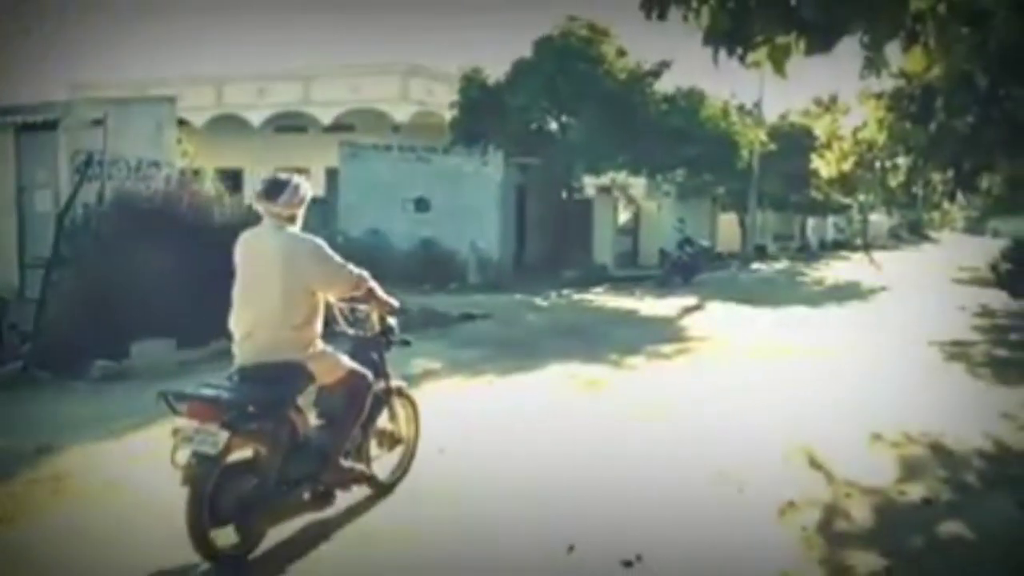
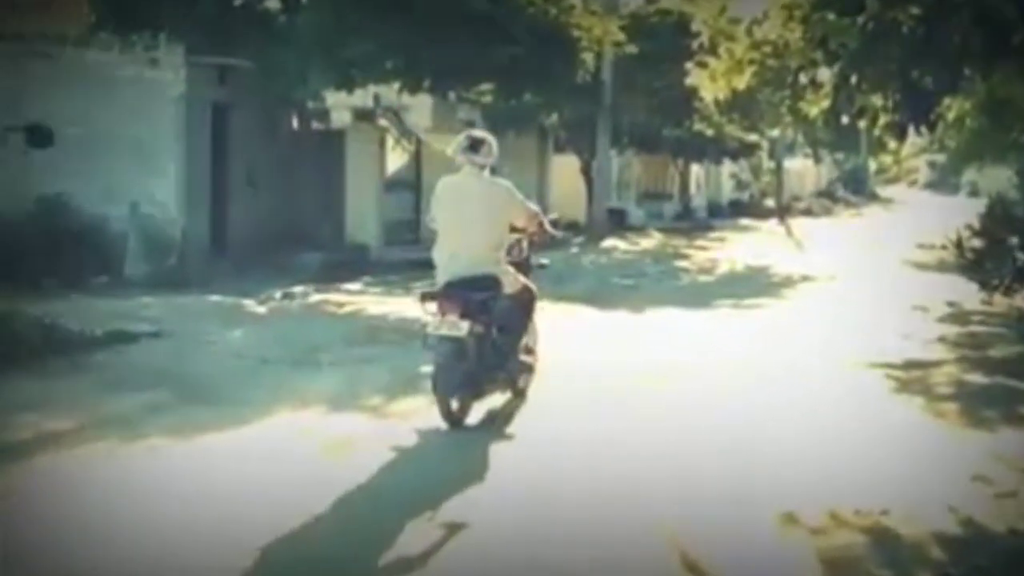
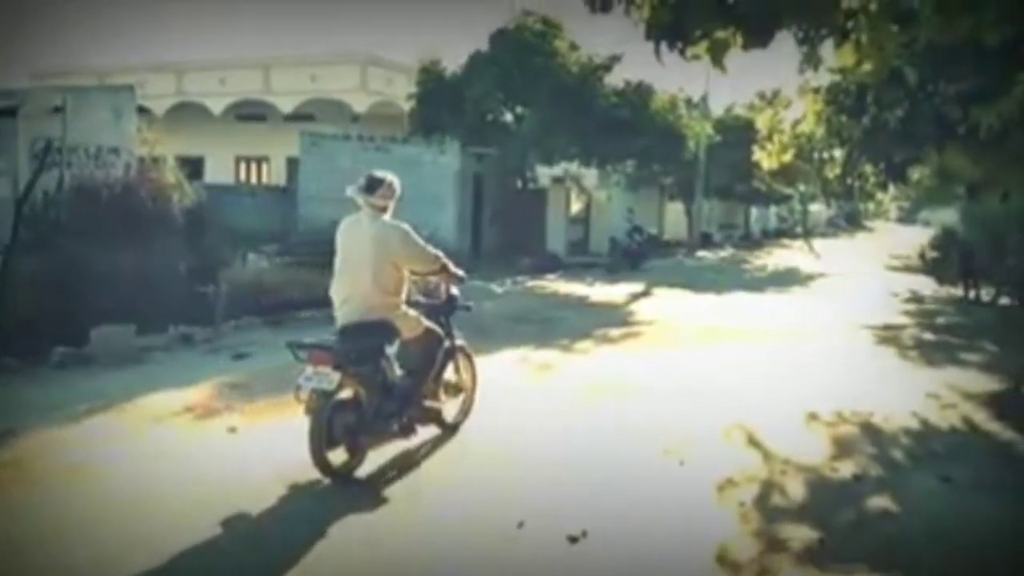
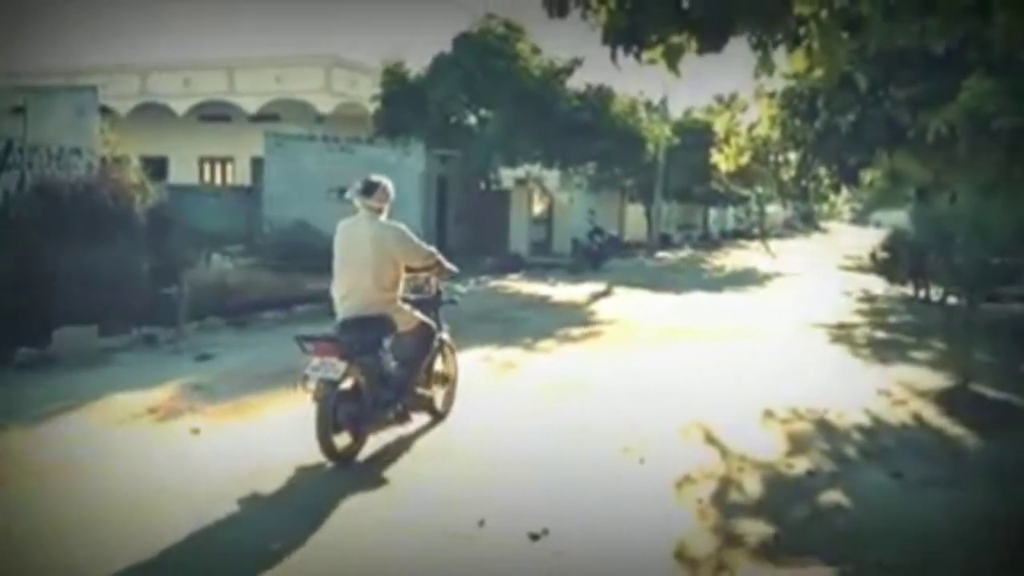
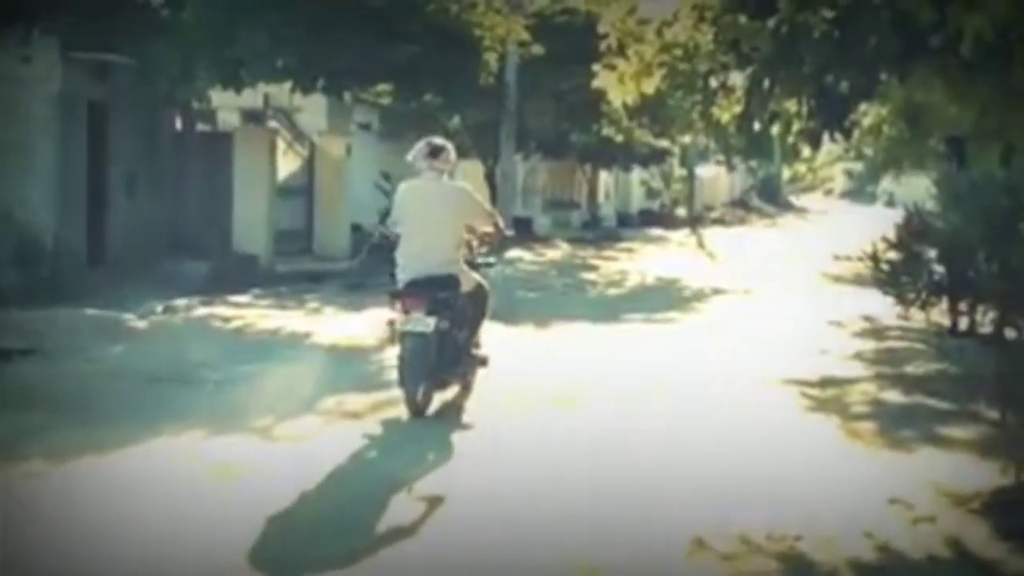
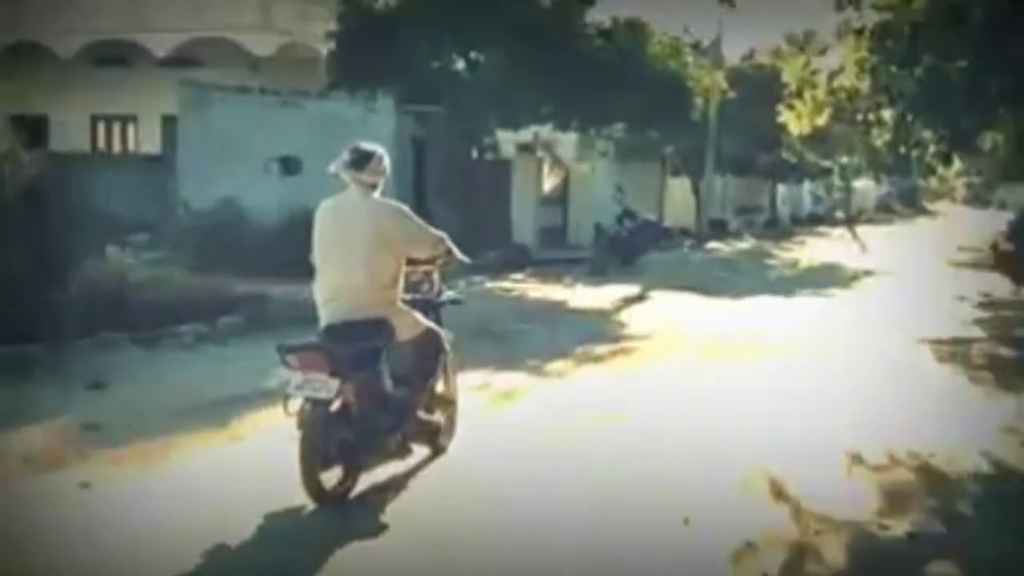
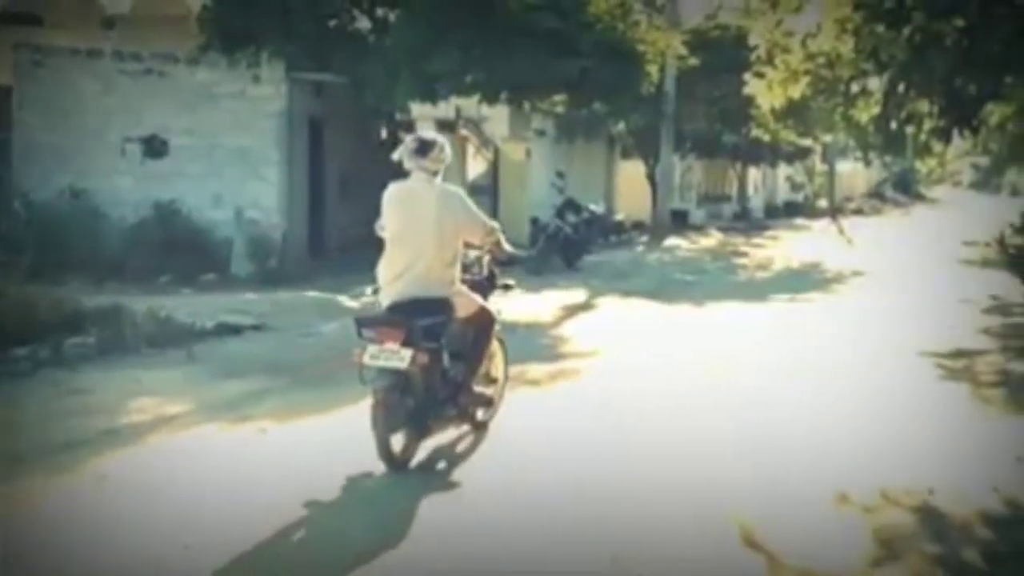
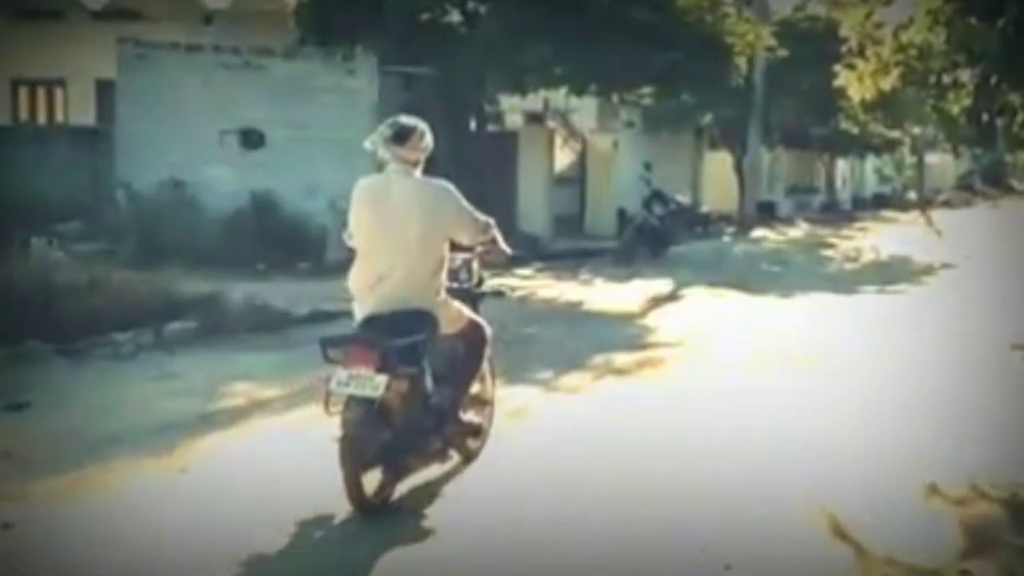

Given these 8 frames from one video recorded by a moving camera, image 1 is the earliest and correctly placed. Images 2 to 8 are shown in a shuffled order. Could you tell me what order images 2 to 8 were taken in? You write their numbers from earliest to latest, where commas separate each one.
3, 4, 6, 8, 7, 2, 5
